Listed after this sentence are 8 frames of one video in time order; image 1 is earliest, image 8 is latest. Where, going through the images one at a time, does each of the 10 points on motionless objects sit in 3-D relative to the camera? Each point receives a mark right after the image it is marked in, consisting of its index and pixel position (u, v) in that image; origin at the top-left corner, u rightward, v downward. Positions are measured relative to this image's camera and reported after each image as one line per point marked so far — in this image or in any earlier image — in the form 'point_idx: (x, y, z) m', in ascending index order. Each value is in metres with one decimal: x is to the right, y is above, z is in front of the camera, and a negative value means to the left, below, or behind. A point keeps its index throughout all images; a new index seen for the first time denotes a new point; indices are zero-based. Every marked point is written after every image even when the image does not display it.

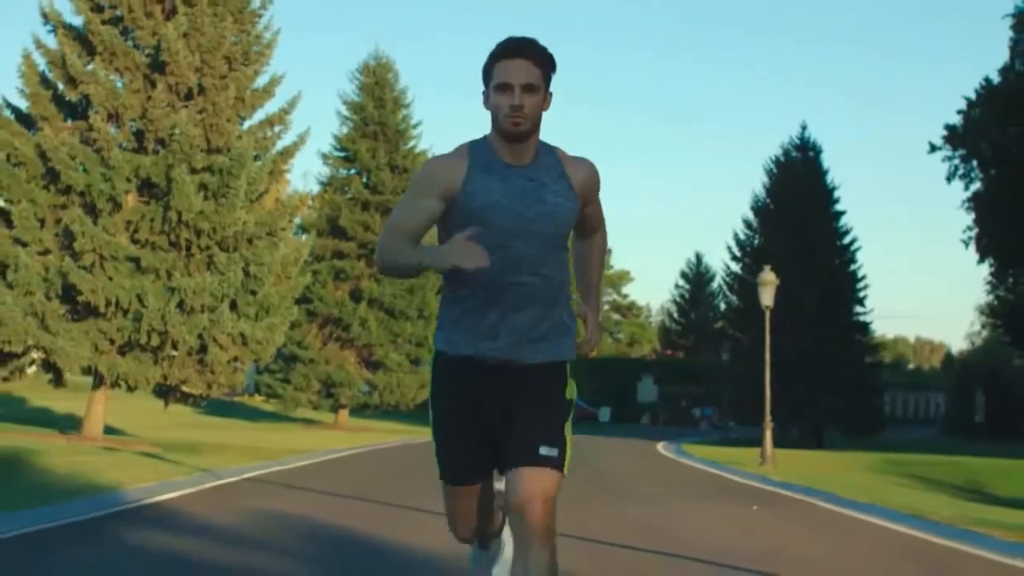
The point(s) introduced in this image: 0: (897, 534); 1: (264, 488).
0: (+4.0, -2.5, +14.5) m
1: (-3.0, -2.4, +17.2) m
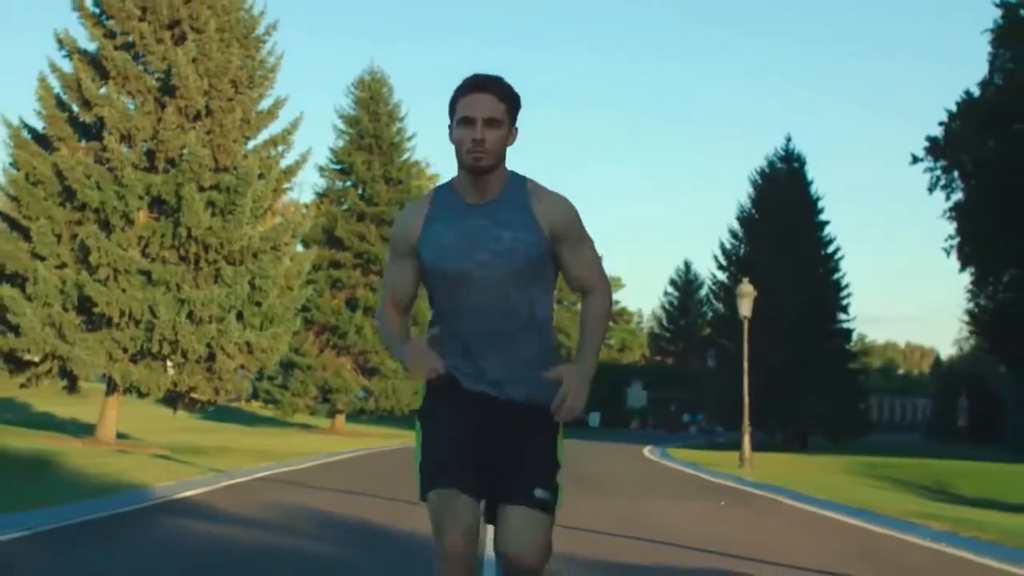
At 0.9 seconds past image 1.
0: (+3.9, -2.7, +16.2) m
1: (-3.1, -2.6, +18.8) m
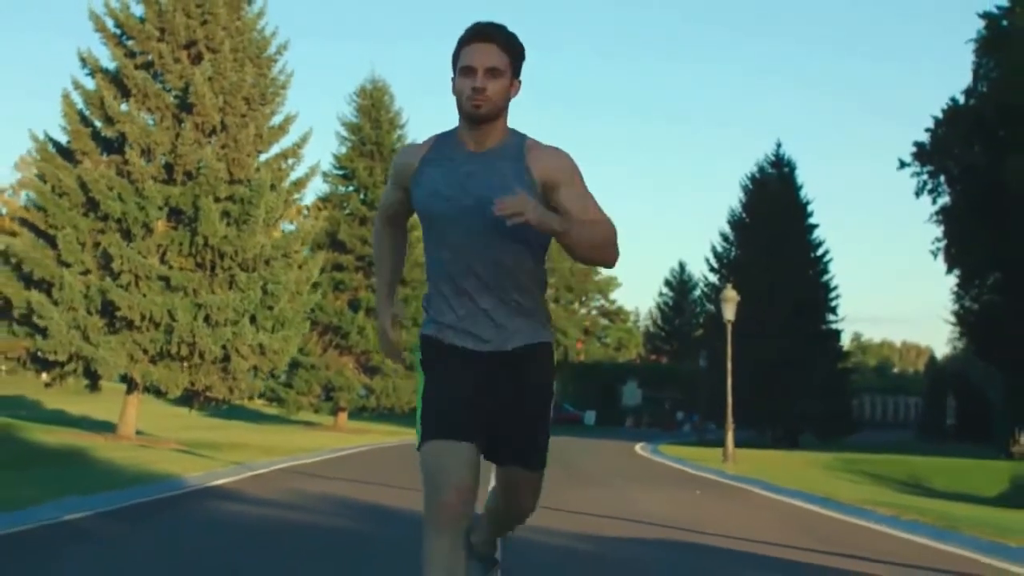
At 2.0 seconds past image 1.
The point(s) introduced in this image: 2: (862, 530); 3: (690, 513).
0: (+3.9, -2.9, +18.1) m
1: (-3.2, -2.8, +20.7) m
2: (+3.9, -2.7, +15.3) m
3: (+2.3, -2.8, +17.5) m
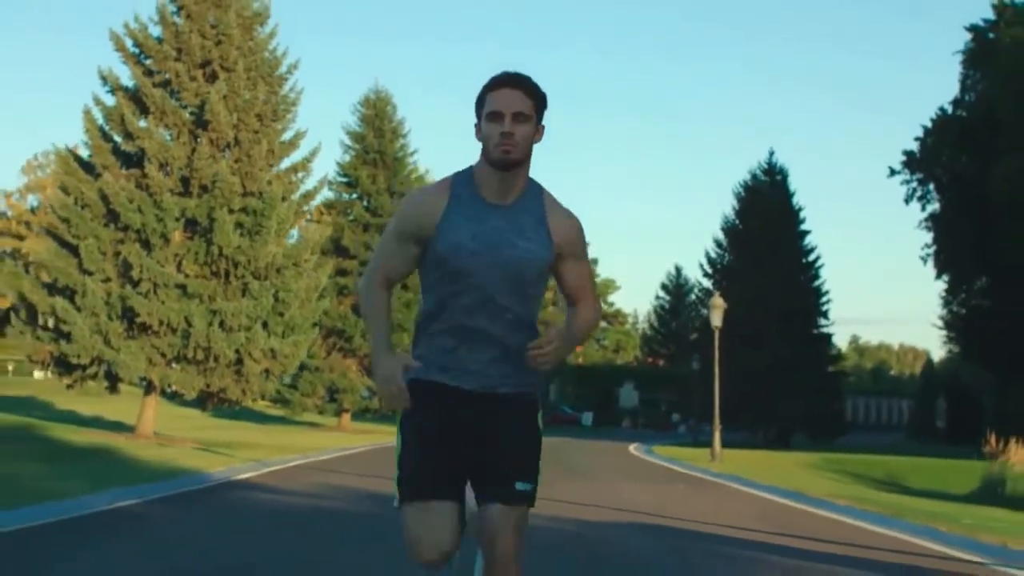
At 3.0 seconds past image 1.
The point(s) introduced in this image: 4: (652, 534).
0: (+3.8, -3.1, +19.9) m
1: (-3.2, -3.0, +22.5) m
2: (+3.9, -2.8, +17.1) m
3: (+2.3, -3.0, +19.3) m
4: (+1.5, -2.5, +14.4) m
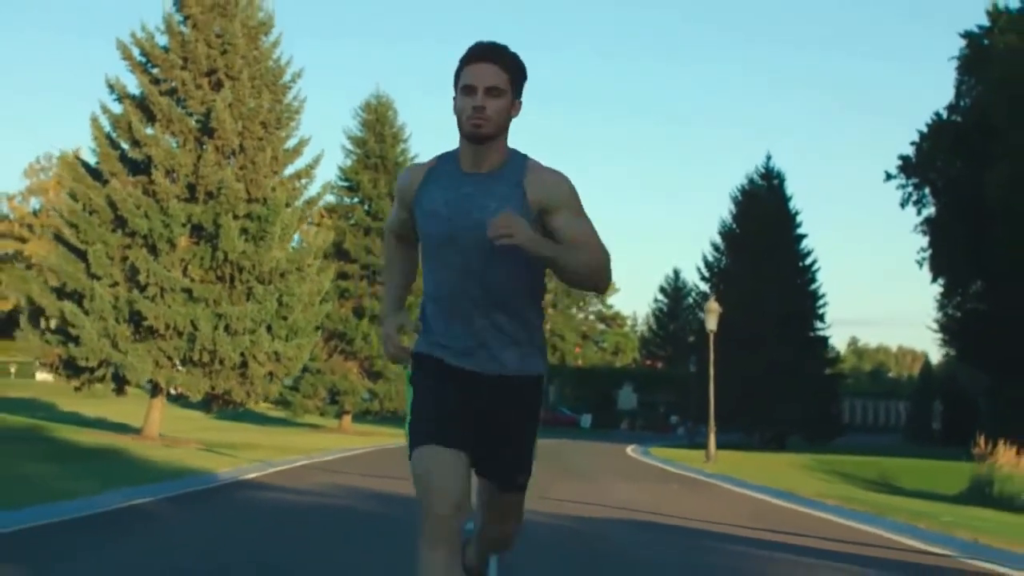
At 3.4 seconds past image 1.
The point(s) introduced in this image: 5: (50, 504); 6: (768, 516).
0: (+3.8, -3.2, +20.6) m
1: (-3.3, -3.0, +23.2) m
2: (+3.8, -2.9, +17.8) m
3: (+2.2, -3.1, +20.0) m
4: (+1.4, -2.6, +15.2) m
5: (-5.6, -2.6, +16.5) m
6: (+3.3, -3.0, +18.1) m
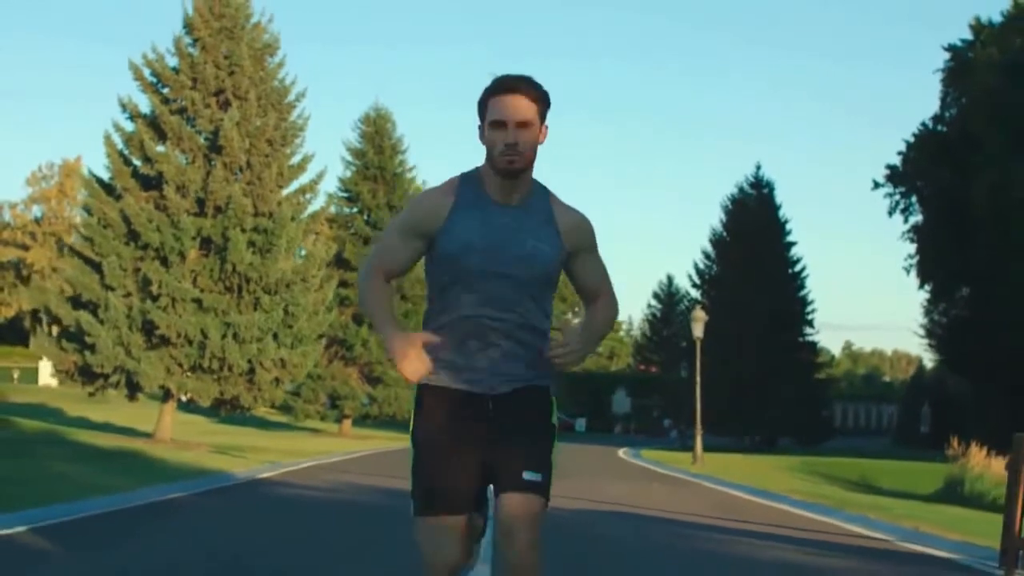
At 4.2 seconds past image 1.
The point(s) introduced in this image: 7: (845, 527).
0: (+3.7, -3.4, +22.3) m
1: (-3.4, -3.3, +24.9) m
2: (+3.8, -3.1, +19.5) m
3: (+2.2, -3.3, +21.7) m
4: (+1.4, -2.8, +16.8) m
5: (-5.7, -2.8, +18.1) m
6: (+3.3, -3.2, +19.8) m
7: (+3.9, -2.7, +16.0) m
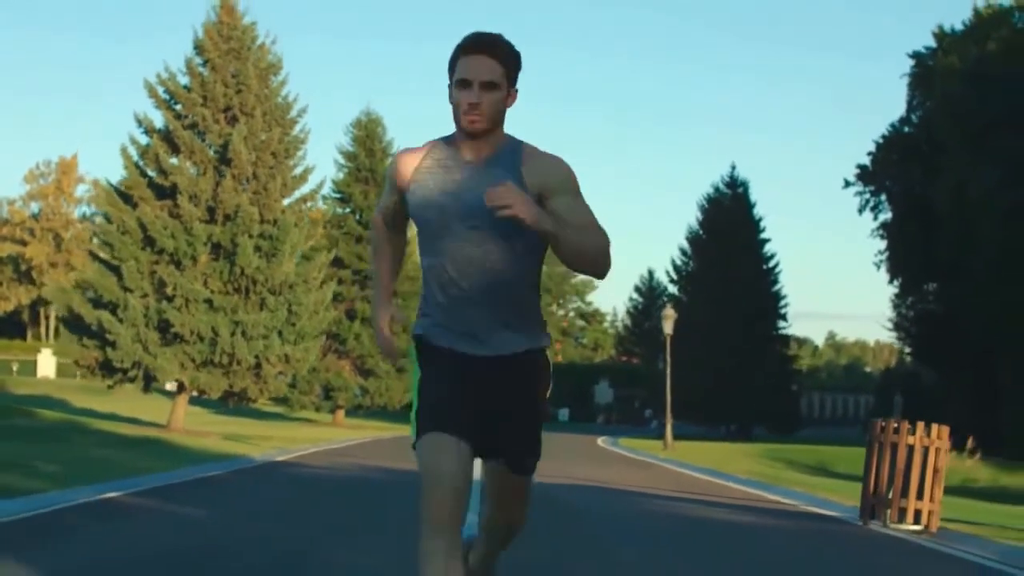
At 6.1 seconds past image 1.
0: (+3.4, -3.5, +25.7) m
1: (-3.7, -3.4, +28.2) m
2: (+3.5, -3.3, +22.9) m
3: (+1.9, -3.4, +25.0) m
4: (+1.2, -3.0, +20.2) m
5: (-5.9, -3.0, +21.4) m
6: (+3.0, -3.3, +23.1) m
7: (+3.6, -2.9, +19.4) m
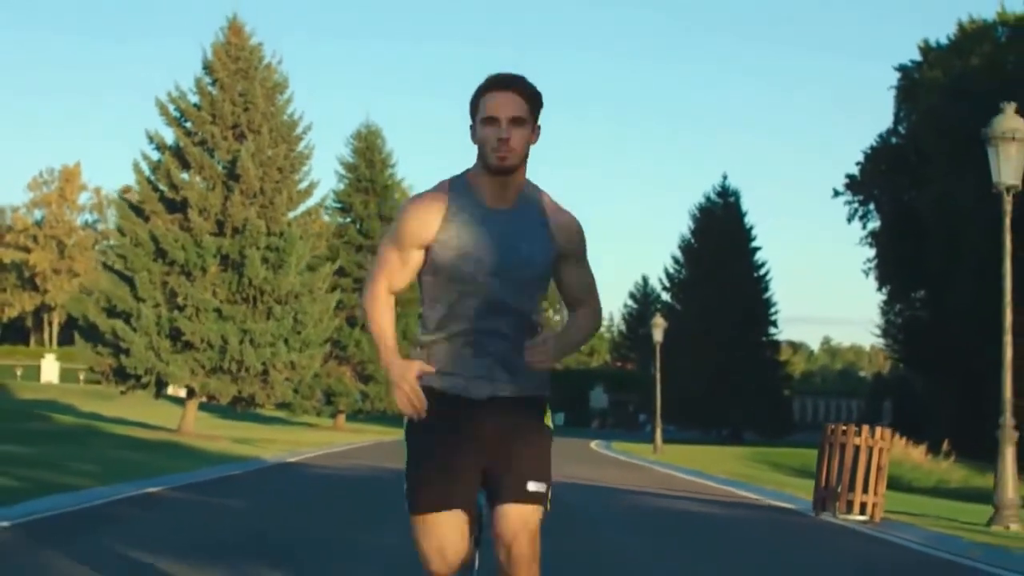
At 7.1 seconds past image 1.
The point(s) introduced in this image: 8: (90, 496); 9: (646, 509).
0: (+3.3, -3.7, +27.4) m
1: (-3.7, -3.6, +29.9) m
2: (+3.4, -3.5, +24.7) m
3: (+1.8, -3.7, +26.8) m
4: (+1.1, -3.2, +21.9) m
5: (-6.0, -3.2, +23.2) m
6: (+2.9, -3.5, +24.9) m
7: (+3.6, -3.1, +21.2) m
8: (-5.8, -2.8, +19.1) m
9: (+1.6, -3.0, +19.2) m
